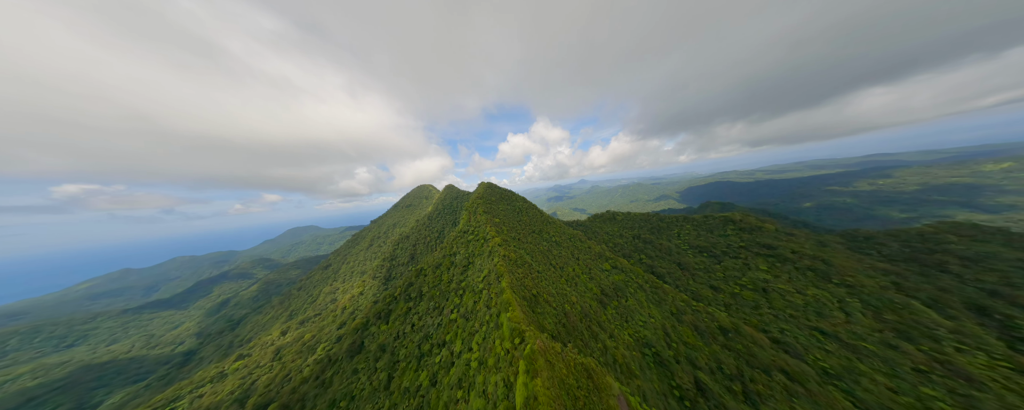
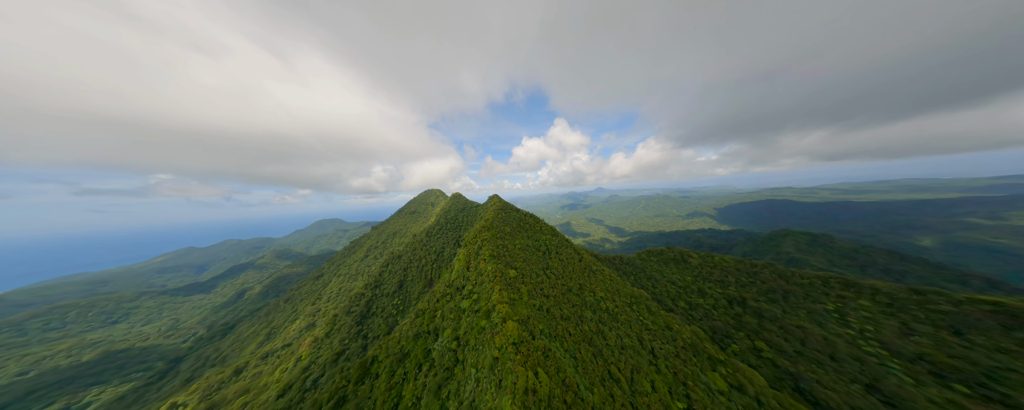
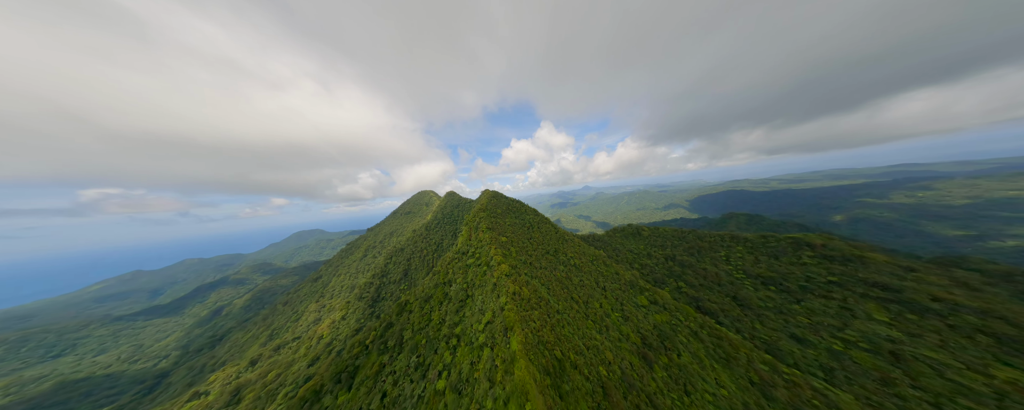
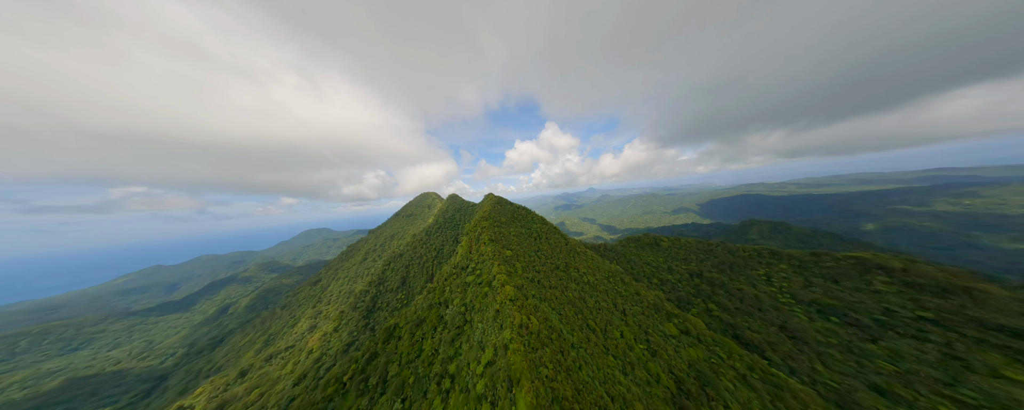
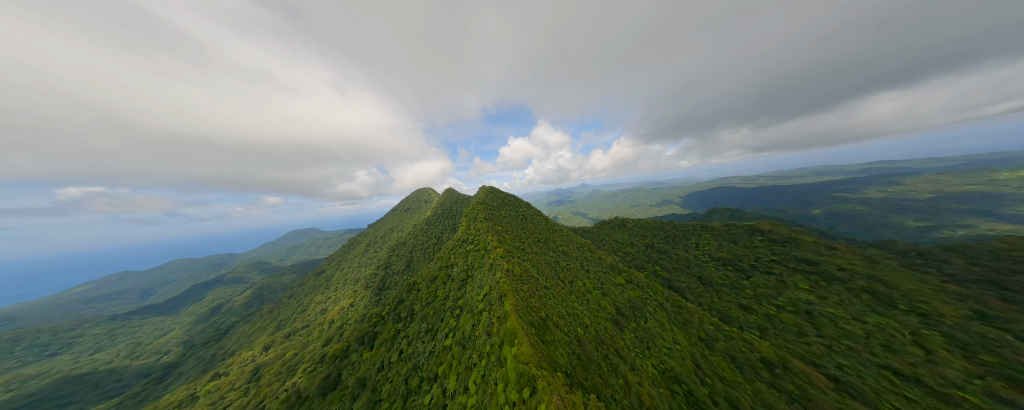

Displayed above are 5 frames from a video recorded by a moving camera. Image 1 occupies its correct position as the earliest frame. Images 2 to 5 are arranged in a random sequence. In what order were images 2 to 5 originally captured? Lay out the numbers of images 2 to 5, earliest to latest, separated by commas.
5, 3, 4, 2
